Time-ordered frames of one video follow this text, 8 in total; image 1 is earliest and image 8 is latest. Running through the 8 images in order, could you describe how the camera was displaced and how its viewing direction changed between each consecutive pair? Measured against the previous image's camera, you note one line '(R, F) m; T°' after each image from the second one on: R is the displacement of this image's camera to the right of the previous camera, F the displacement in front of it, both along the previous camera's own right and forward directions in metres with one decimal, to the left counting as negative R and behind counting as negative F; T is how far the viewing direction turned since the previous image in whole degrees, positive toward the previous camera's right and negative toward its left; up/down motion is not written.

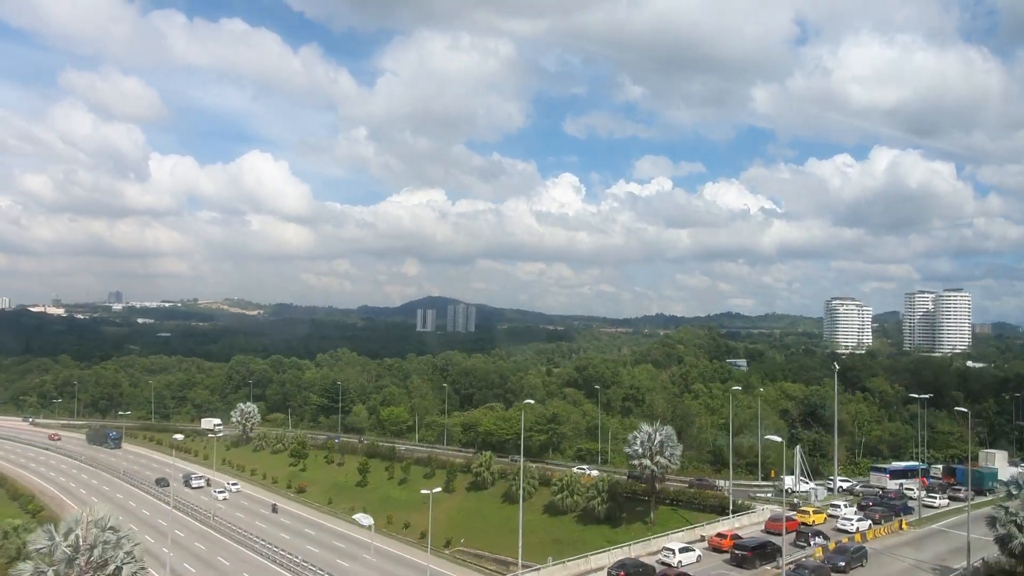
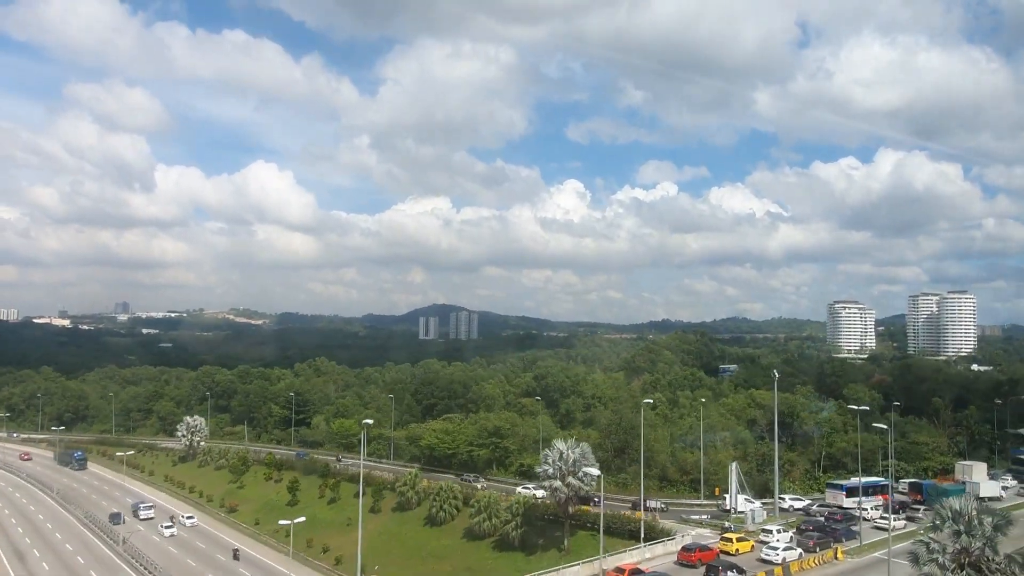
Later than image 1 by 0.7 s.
(+3.8, +2.6) m; -1°
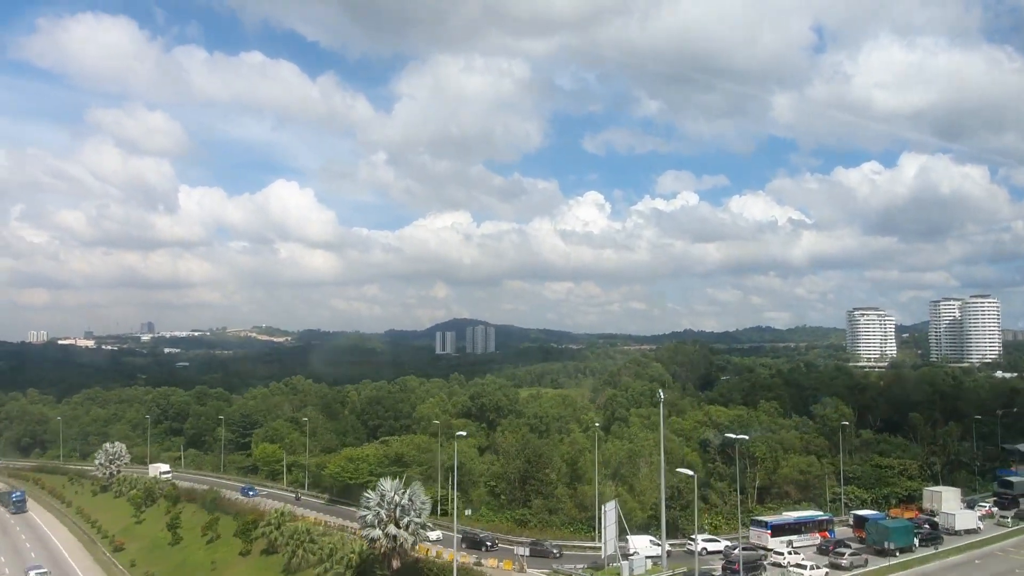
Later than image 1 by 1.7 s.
(+6.1, +4.1) m; -2°
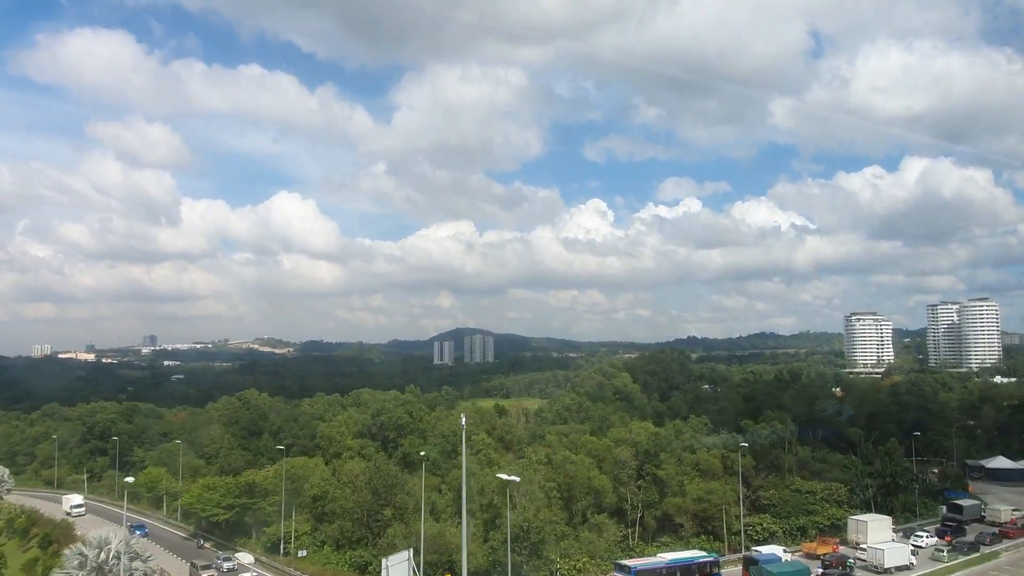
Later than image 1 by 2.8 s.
(+6.2, +4.1) m; 0°
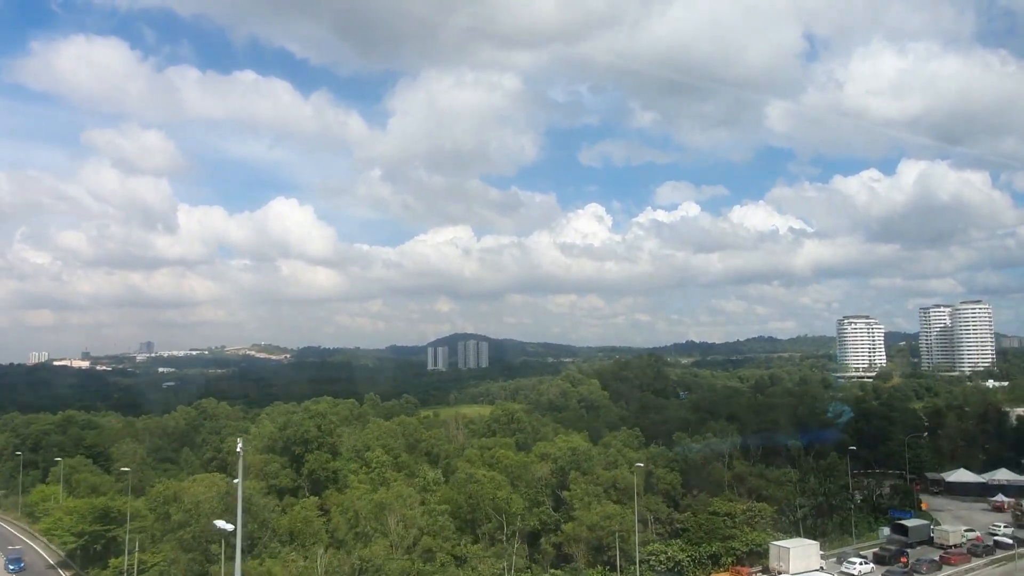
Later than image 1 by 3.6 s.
(+4.7, +3.0) m; 0°
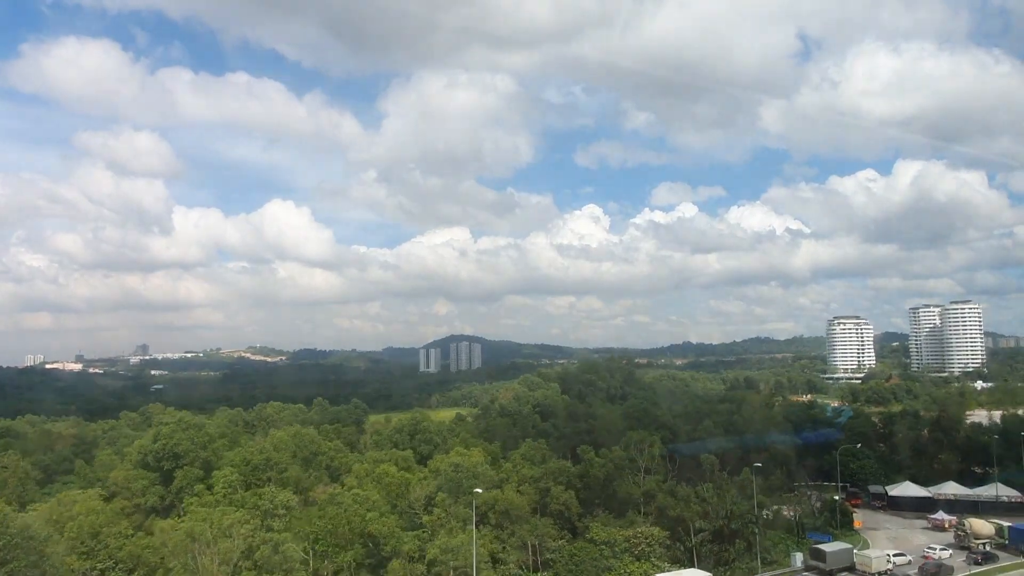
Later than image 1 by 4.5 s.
(+5.4, +3.4) m; 0°
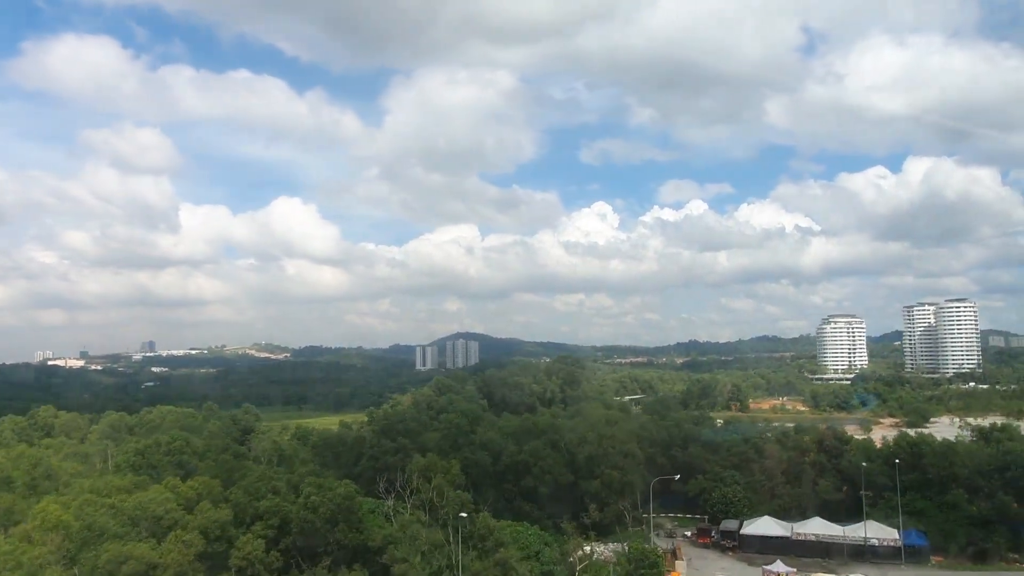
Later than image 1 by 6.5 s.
(+11.6, +7.2) m; -1°
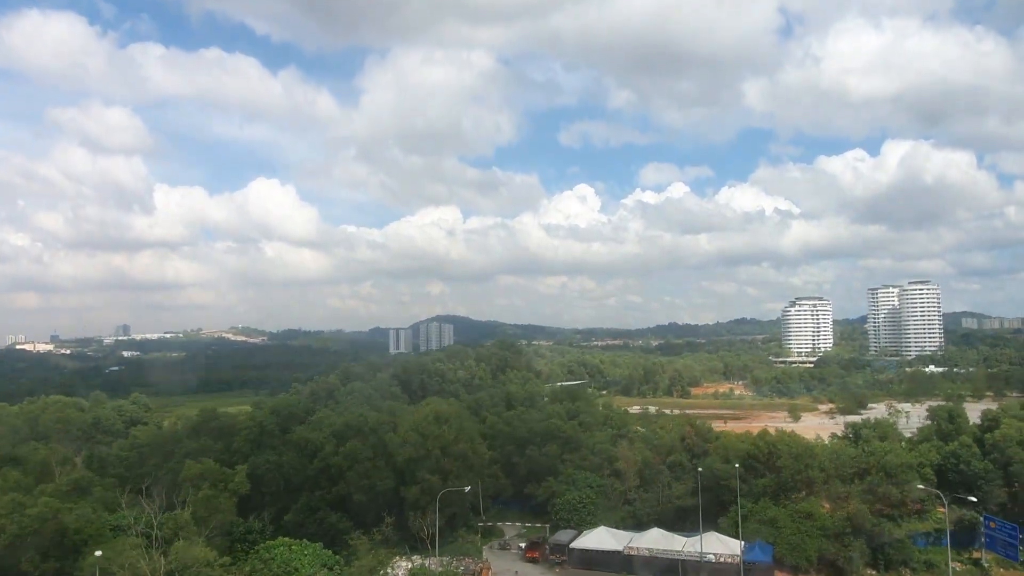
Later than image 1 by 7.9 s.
(+7.7, +4.3) m; +1°
